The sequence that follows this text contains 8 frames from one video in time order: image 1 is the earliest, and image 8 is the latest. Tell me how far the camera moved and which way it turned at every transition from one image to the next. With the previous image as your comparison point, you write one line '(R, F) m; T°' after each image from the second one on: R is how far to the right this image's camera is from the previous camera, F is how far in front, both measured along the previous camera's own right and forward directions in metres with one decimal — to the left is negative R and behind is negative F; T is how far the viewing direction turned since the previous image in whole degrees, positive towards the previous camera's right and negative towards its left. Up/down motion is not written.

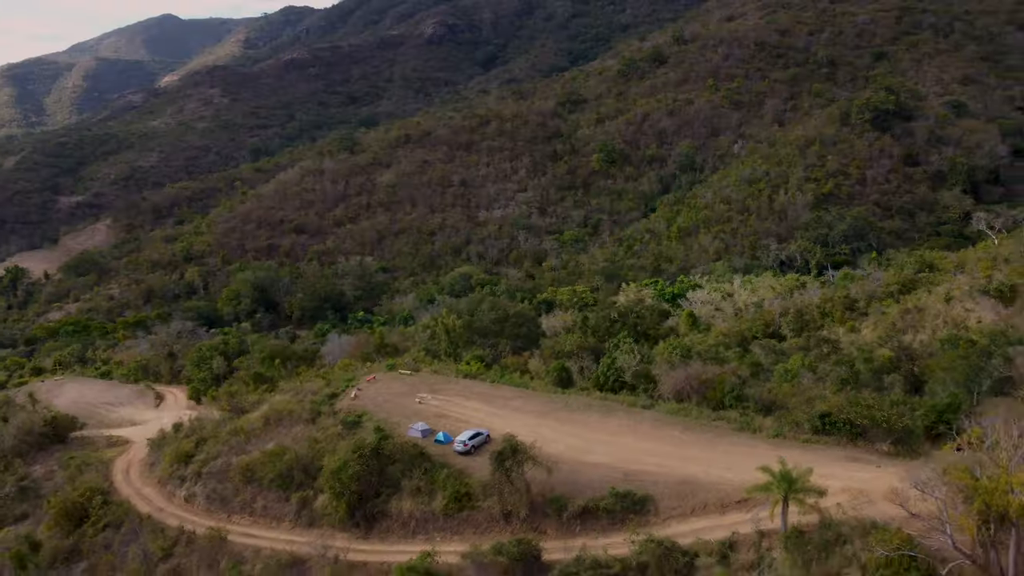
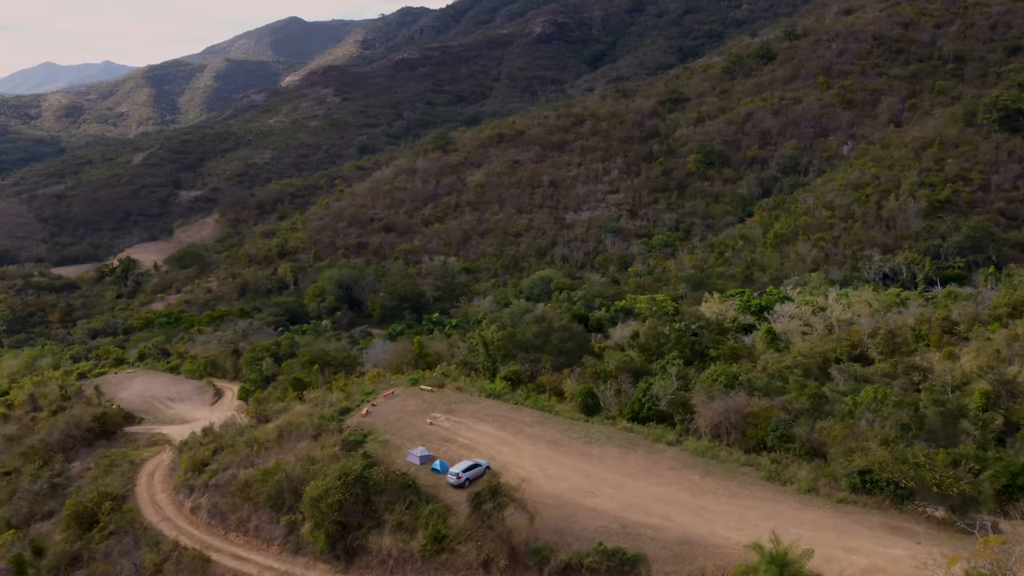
(+1.4, +1.2) m; -8°
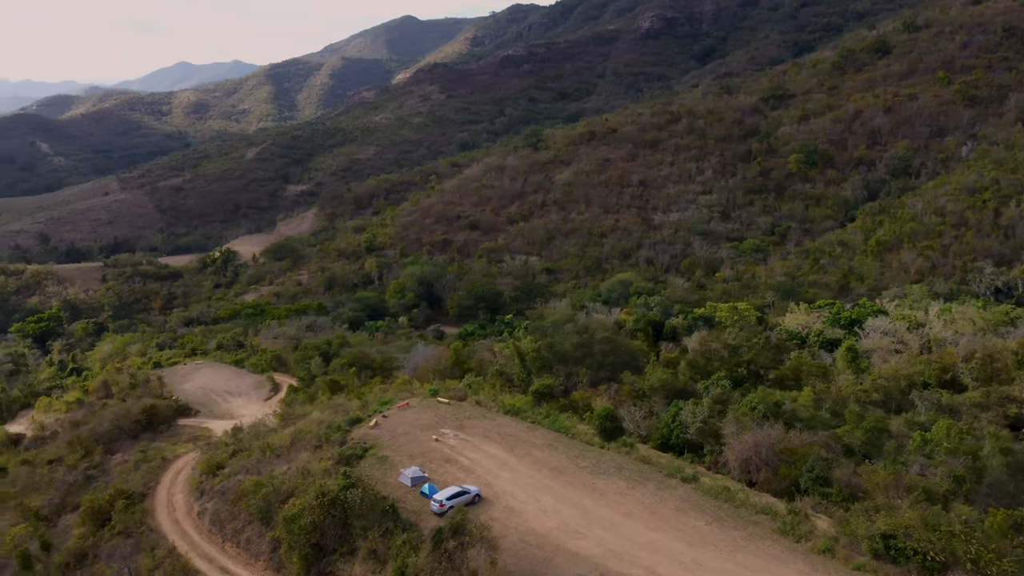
(+1.4, +1.0) m; -7°
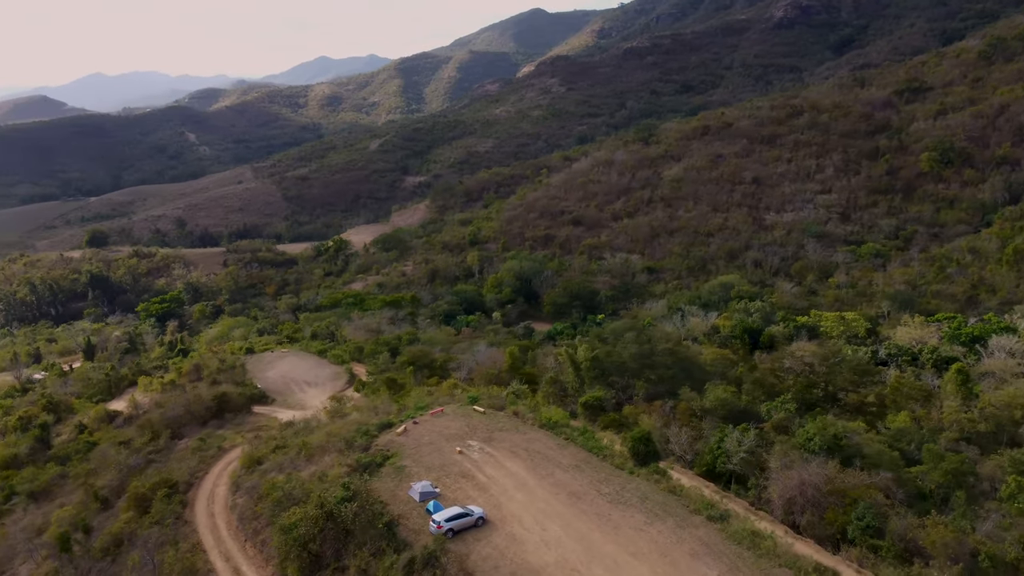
(+1.3, +0.8) m; -9°
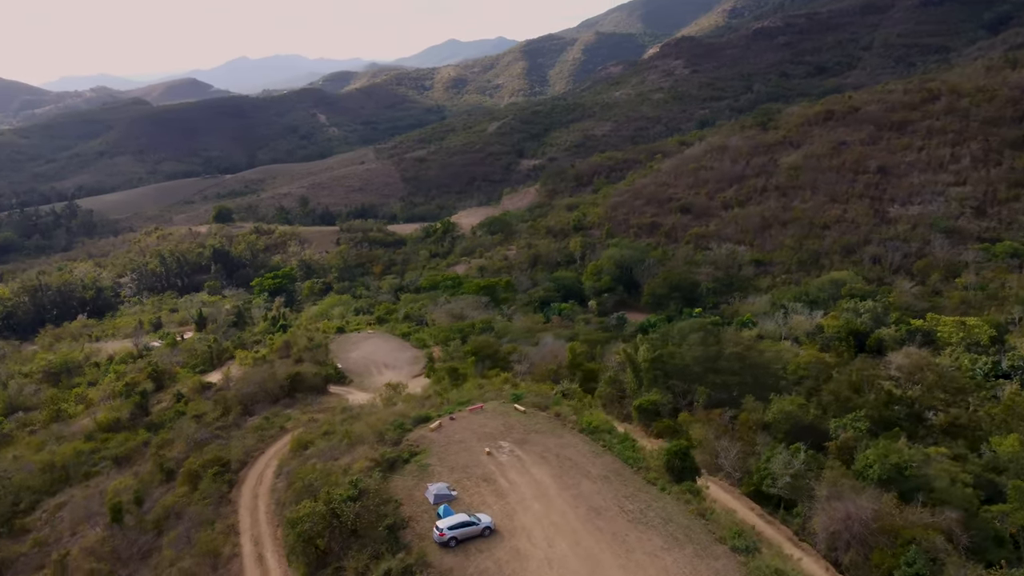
(+1.1, +0.7) m; -8°
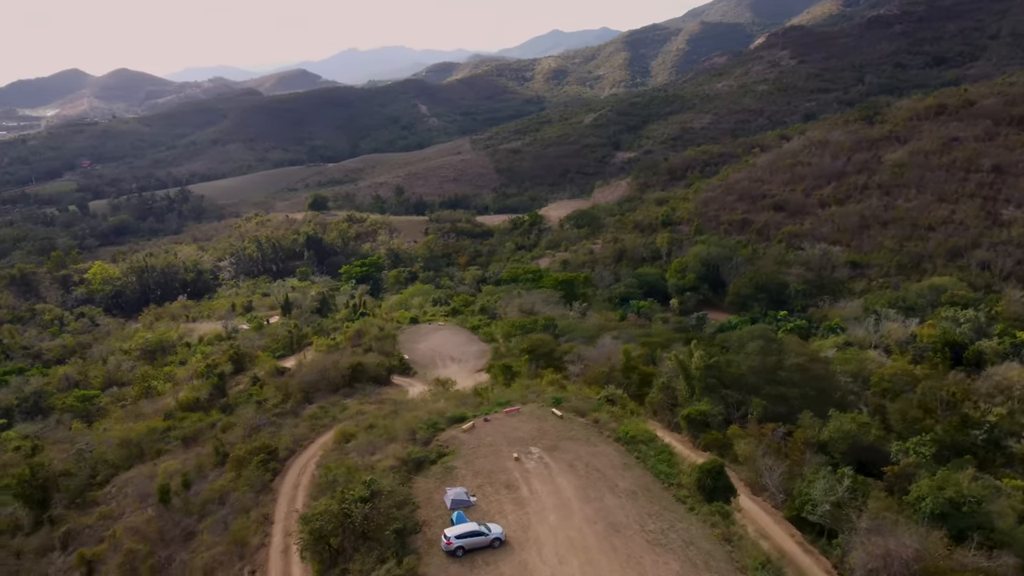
(+0.8, +0.4) m; -7°
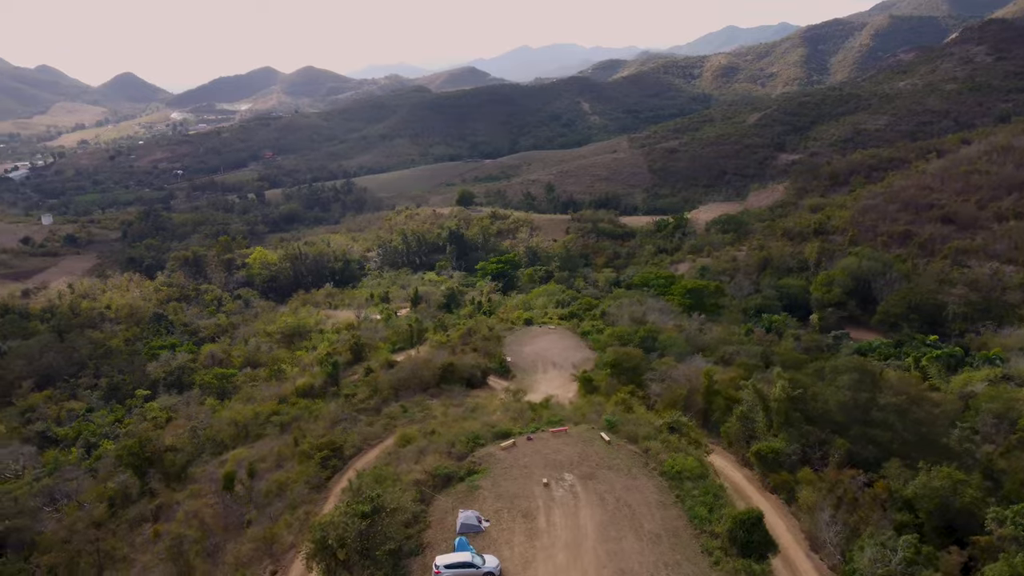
(+1.5, +0.8) m; -11°
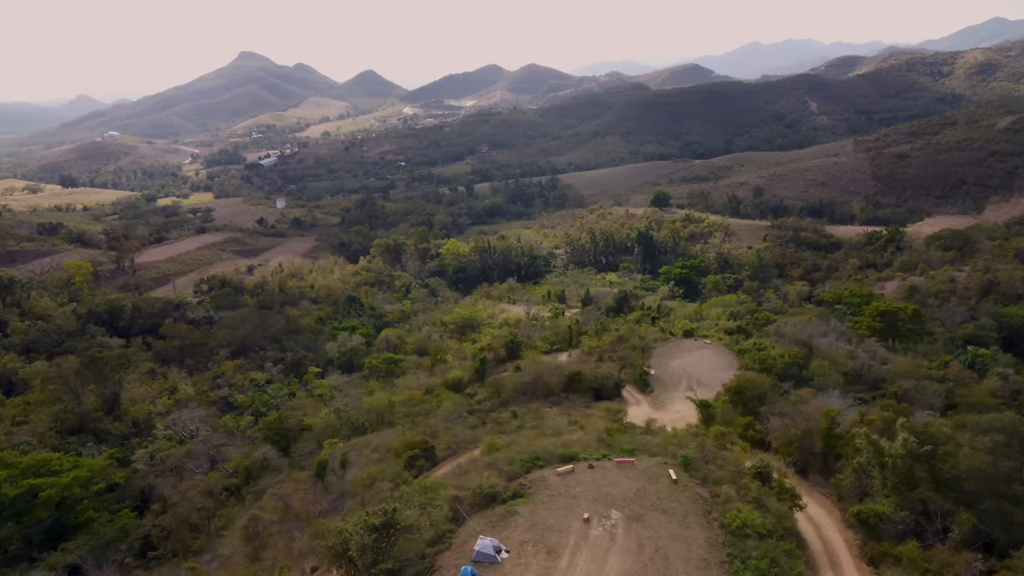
(+1.8, +0.9) m; -15°
